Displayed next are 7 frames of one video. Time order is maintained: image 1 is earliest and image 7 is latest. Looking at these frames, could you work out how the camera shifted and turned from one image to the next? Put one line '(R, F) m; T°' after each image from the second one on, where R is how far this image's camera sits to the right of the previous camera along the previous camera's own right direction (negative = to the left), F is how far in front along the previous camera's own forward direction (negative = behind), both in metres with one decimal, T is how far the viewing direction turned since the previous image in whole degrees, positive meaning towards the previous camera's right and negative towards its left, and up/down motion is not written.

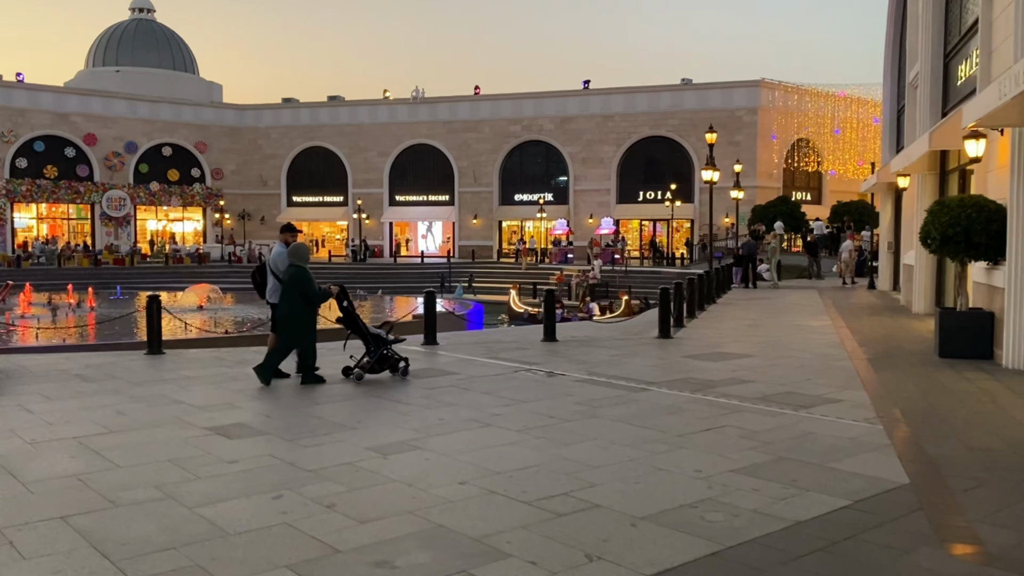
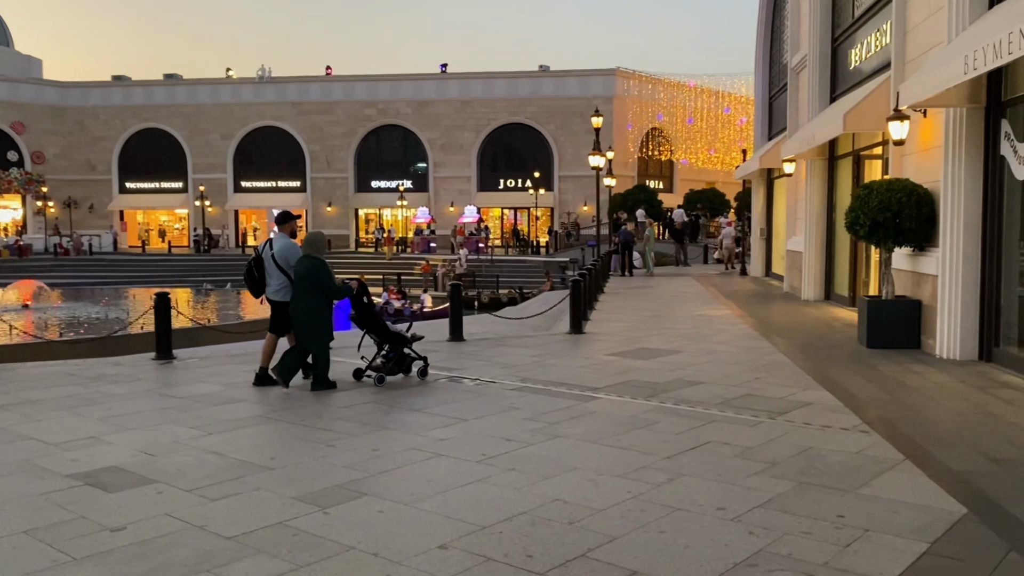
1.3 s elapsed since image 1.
(-0.5, +1.0) m; +10°
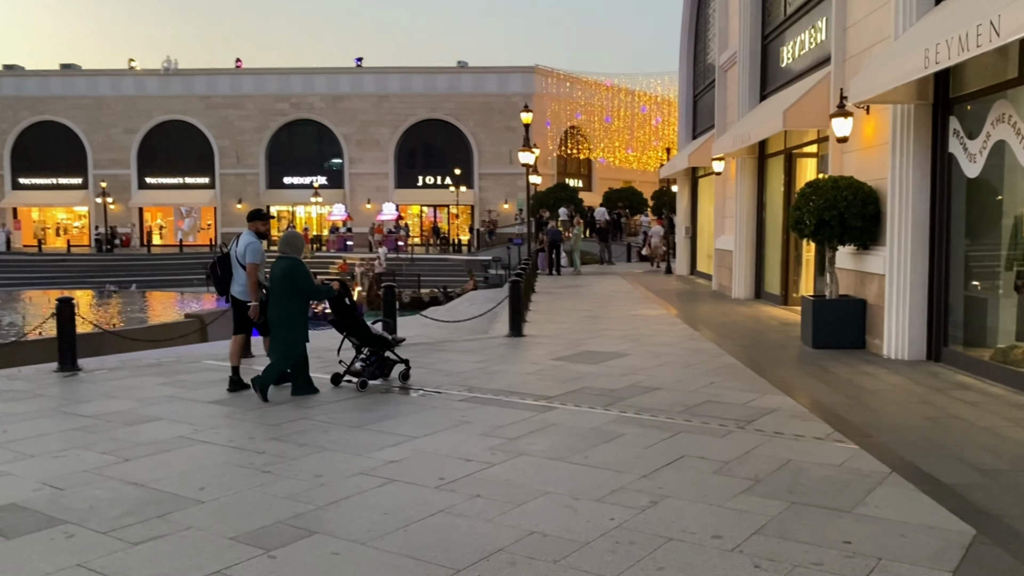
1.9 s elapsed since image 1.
(-0.2, +0.4) m; +5°
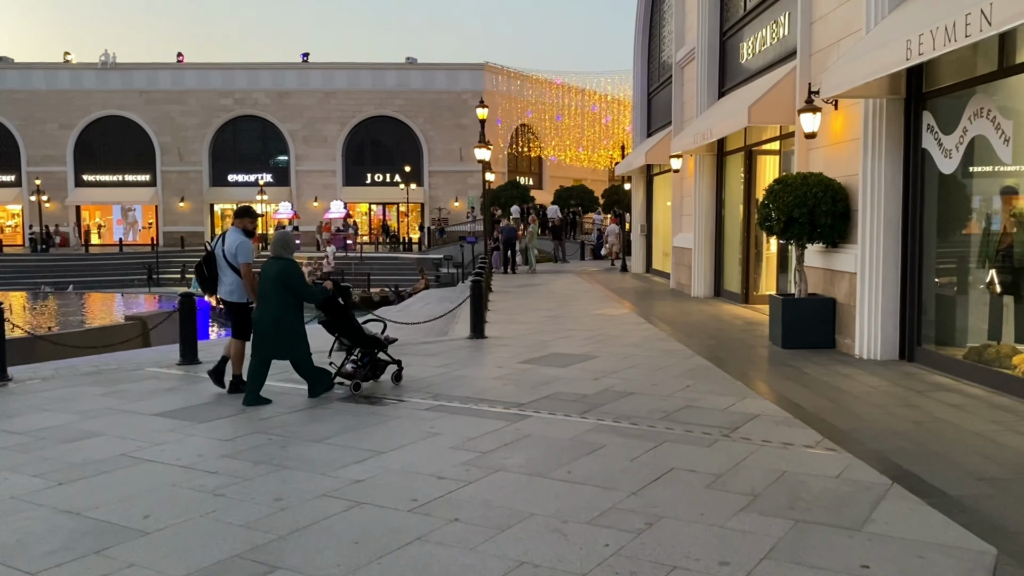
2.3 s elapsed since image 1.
(+0.7, -1.9) m; -12°
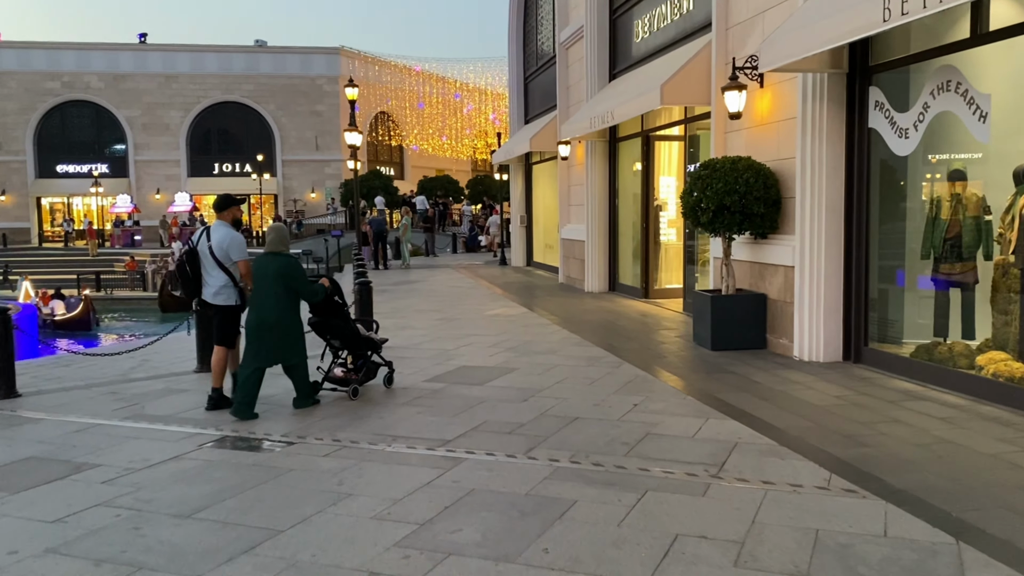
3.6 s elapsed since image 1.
(-0.4, +1.5) m; +9°
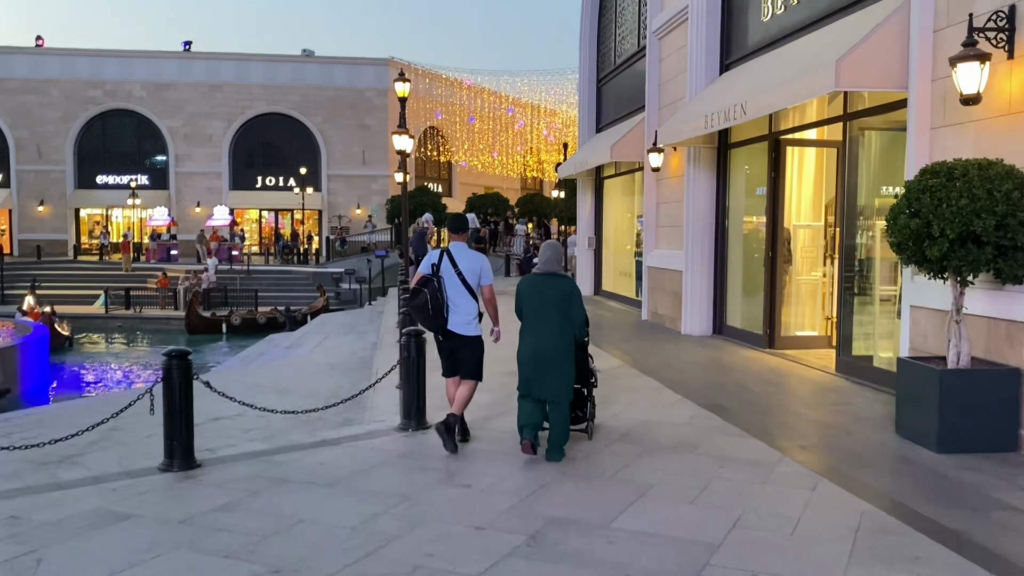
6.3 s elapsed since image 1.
(-0.6, +3.1) m; -3°
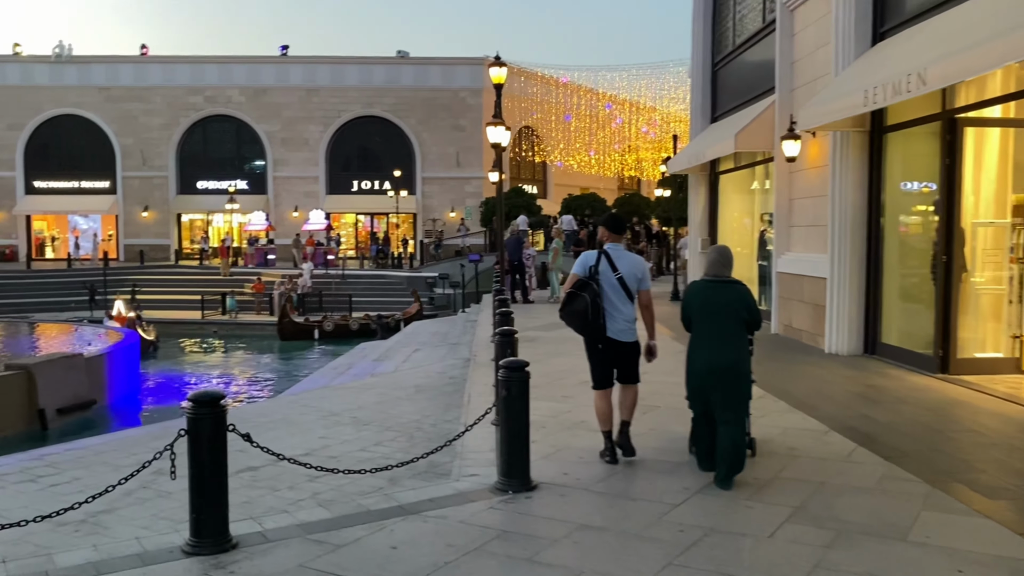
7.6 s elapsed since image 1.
(-0.2, +1.6) m; -6°
